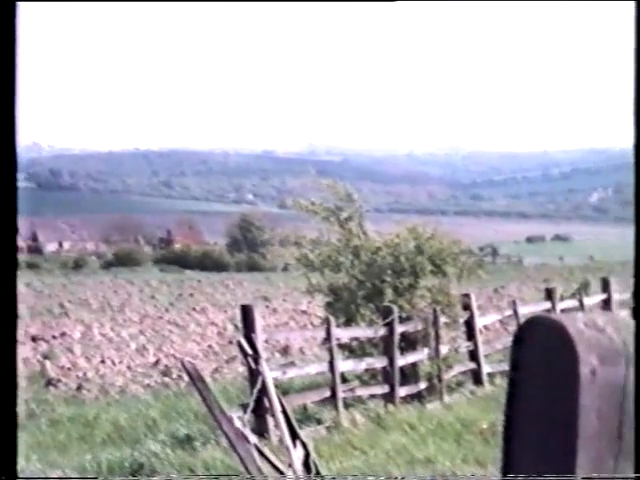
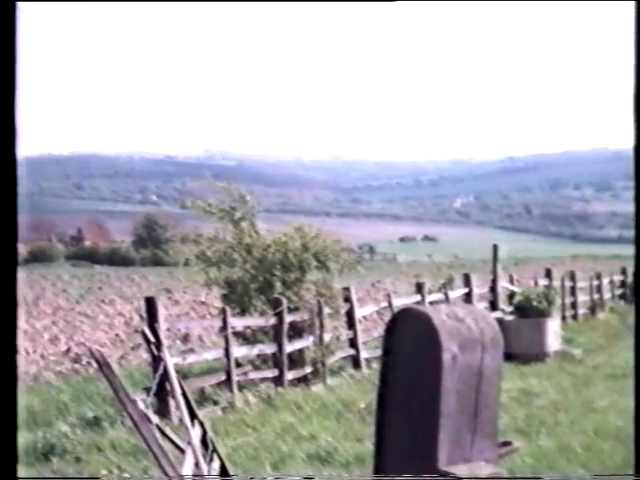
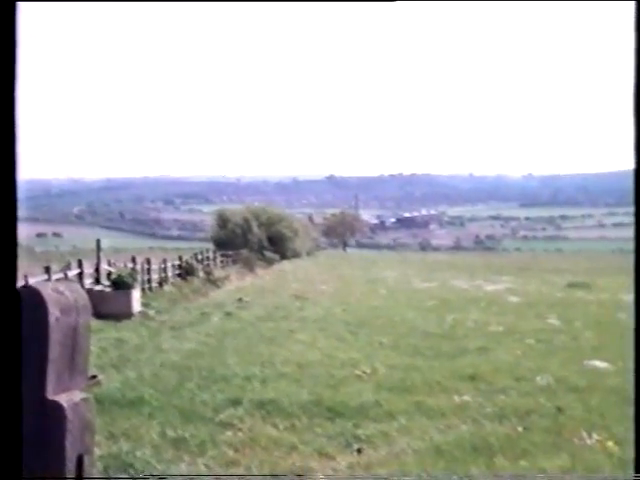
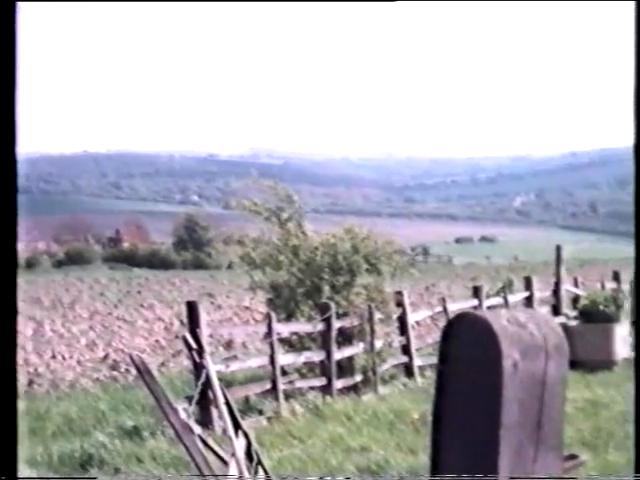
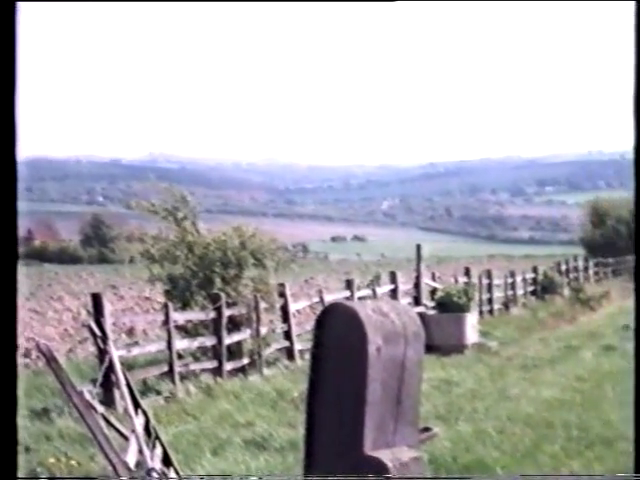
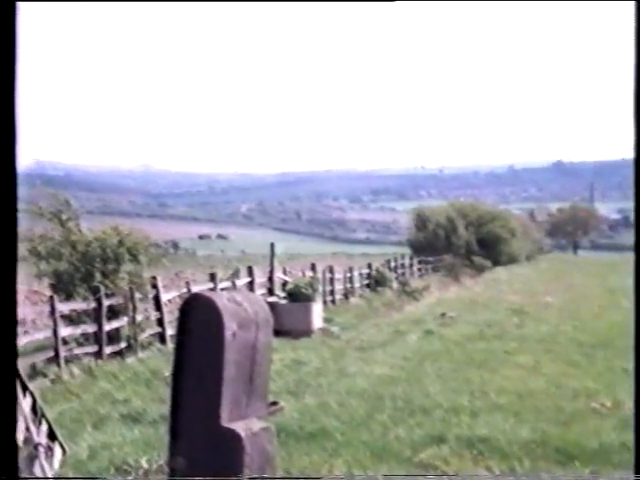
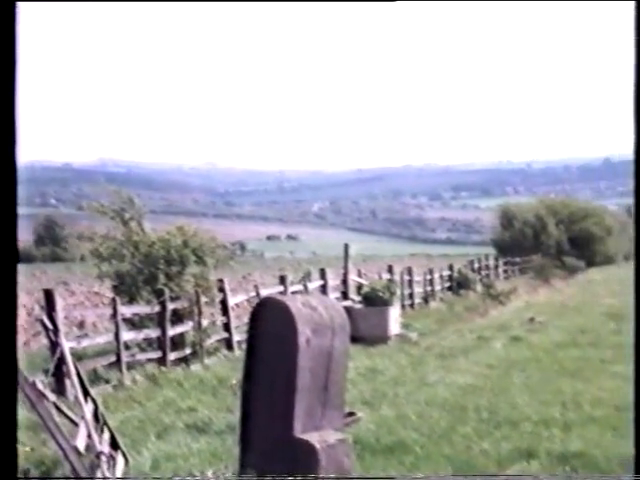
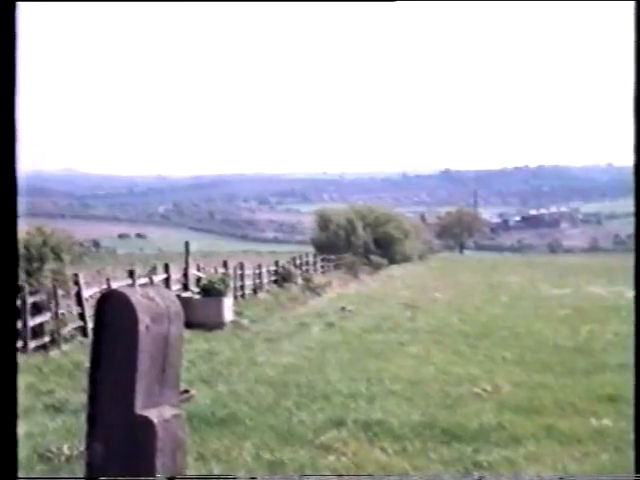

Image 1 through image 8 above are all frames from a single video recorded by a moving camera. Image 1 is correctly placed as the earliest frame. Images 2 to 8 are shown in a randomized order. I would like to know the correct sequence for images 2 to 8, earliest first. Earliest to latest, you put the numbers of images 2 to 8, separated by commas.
4, 2, 5, 7, 6, 8, 3
